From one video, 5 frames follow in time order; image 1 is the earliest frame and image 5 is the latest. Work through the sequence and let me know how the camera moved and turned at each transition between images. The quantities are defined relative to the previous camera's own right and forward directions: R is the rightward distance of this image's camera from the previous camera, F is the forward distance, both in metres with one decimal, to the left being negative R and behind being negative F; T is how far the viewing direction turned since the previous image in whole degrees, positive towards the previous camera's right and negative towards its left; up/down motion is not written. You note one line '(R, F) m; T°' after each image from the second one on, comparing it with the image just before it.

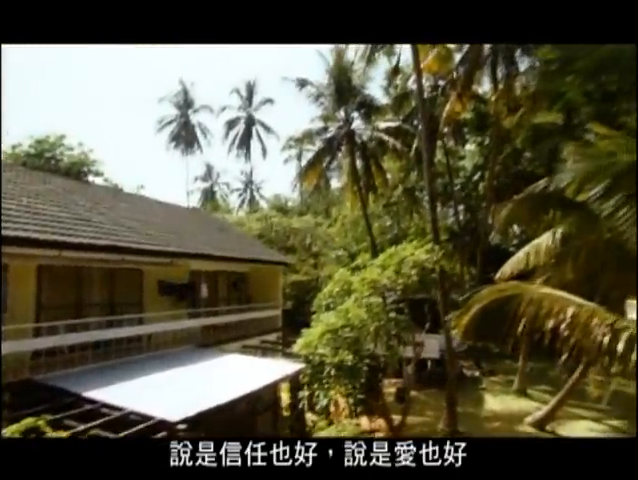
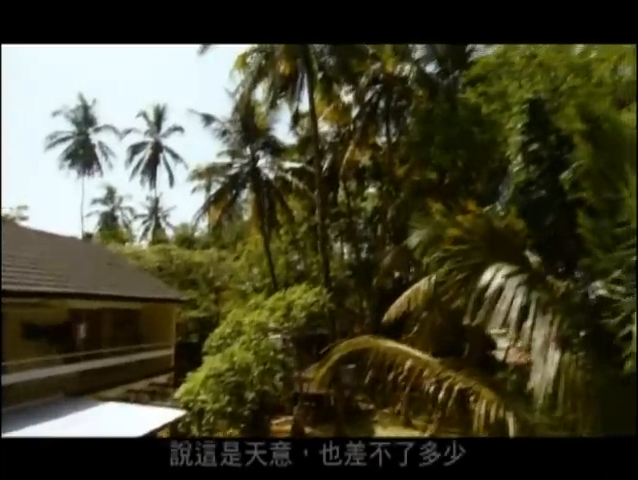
(+2.8, -2.2) m; +13°
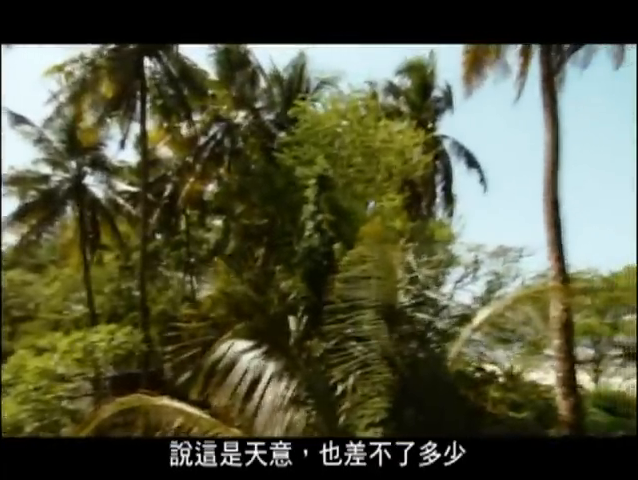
(+4.6, -2.1) m; +22°
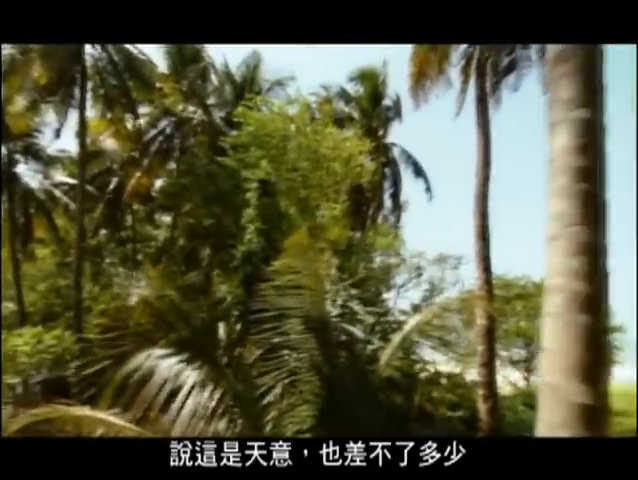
(+1.7, -0.3) m; +6°
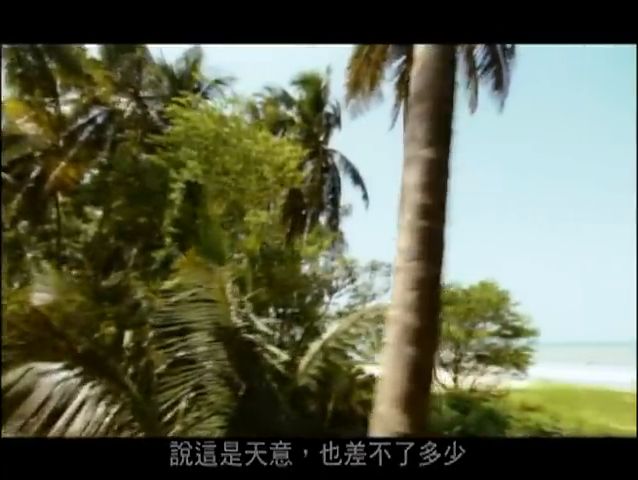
(+0.1, 0.0) m; +8°
